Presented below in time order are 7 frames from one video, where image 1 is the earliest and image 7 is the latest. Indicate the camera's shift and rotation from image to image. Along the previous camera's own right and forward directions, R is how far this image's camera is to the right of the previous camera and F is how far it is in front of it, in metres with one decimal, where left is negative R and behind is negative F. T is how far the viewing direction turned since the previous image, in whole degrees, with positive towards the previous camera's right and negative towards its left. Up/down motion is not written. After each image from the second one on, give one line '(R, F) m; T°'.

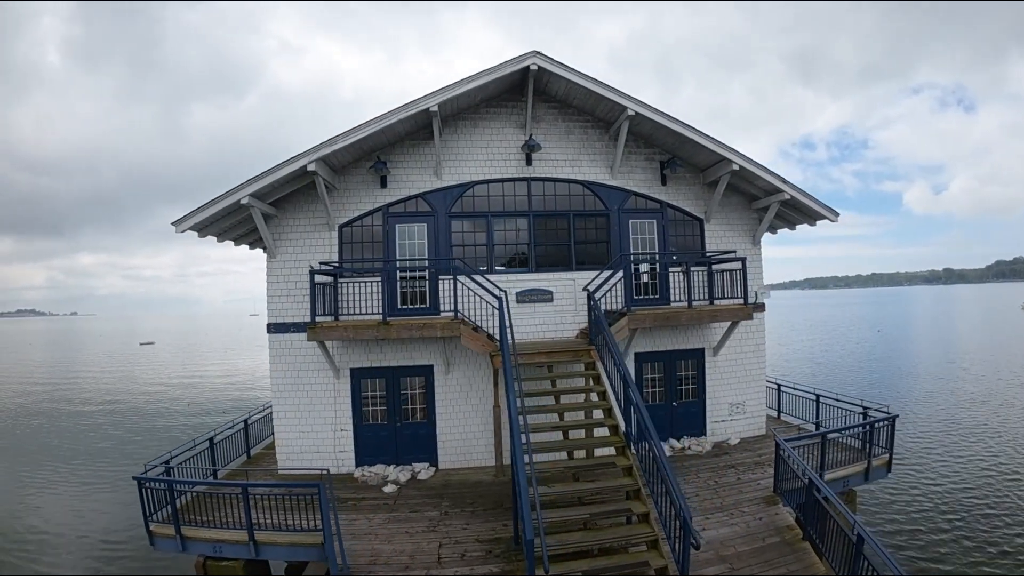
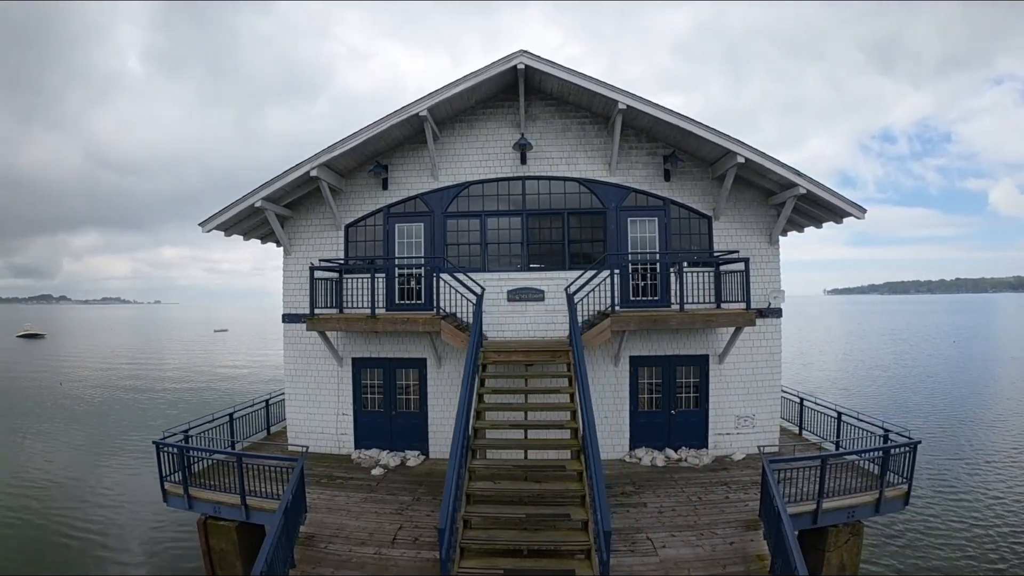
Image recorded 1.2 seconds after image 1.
(+1.8, 0.0) m; -9°
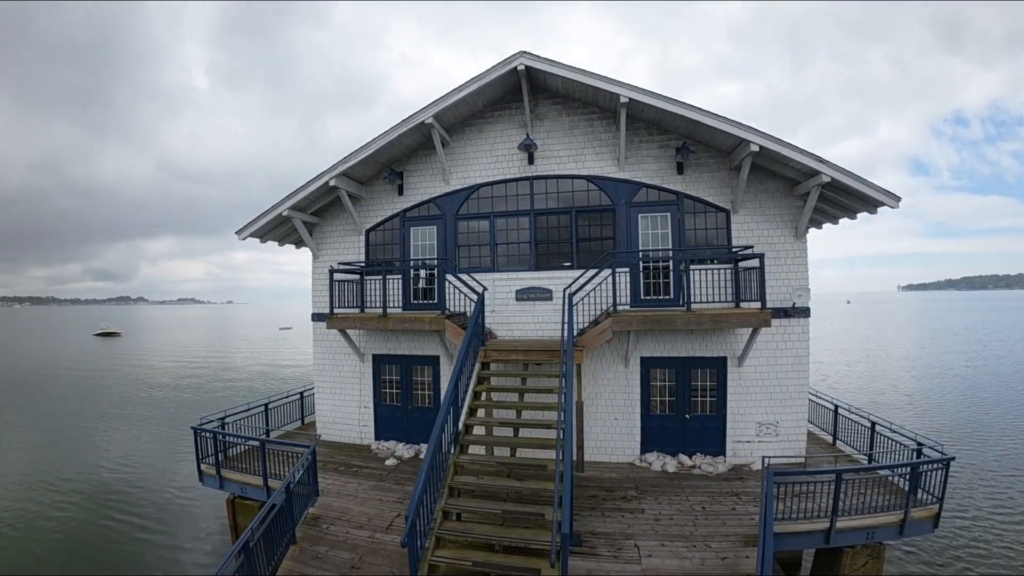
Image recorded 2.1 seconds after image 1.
(+1.2, 0.0) m; -8°
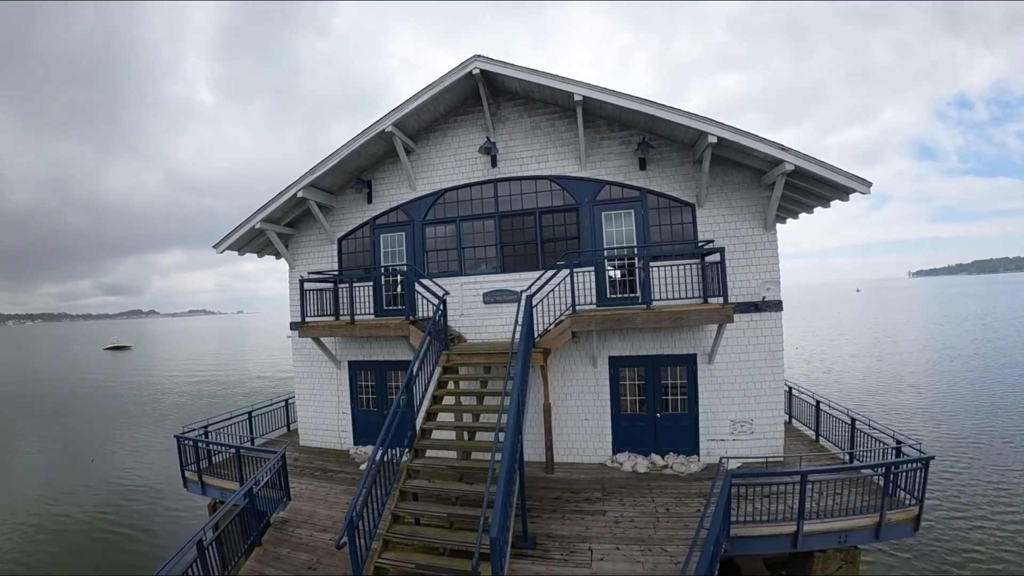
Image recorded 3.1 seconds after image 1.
(+1.2, 0.0) m; -3°
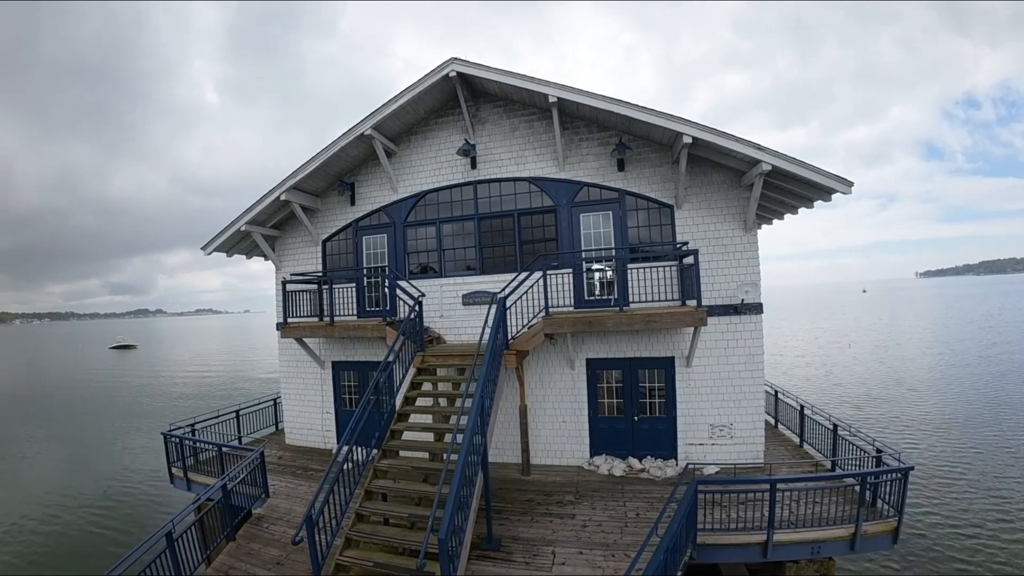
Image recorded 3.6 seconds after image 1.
(+0.7, 0.0) m; -2°
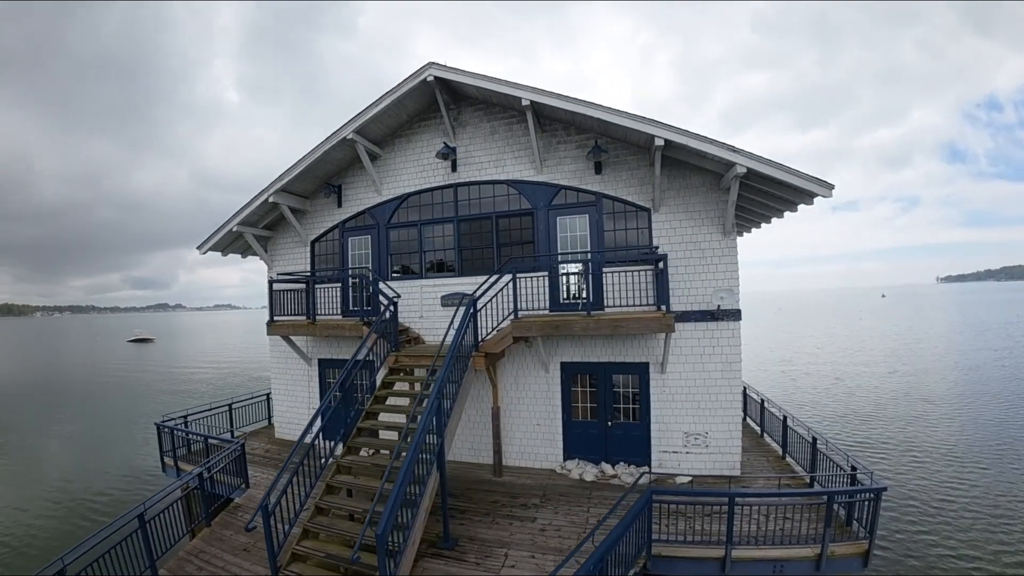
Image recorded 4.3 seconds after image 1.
(+1.0, 0.0) m; -3°
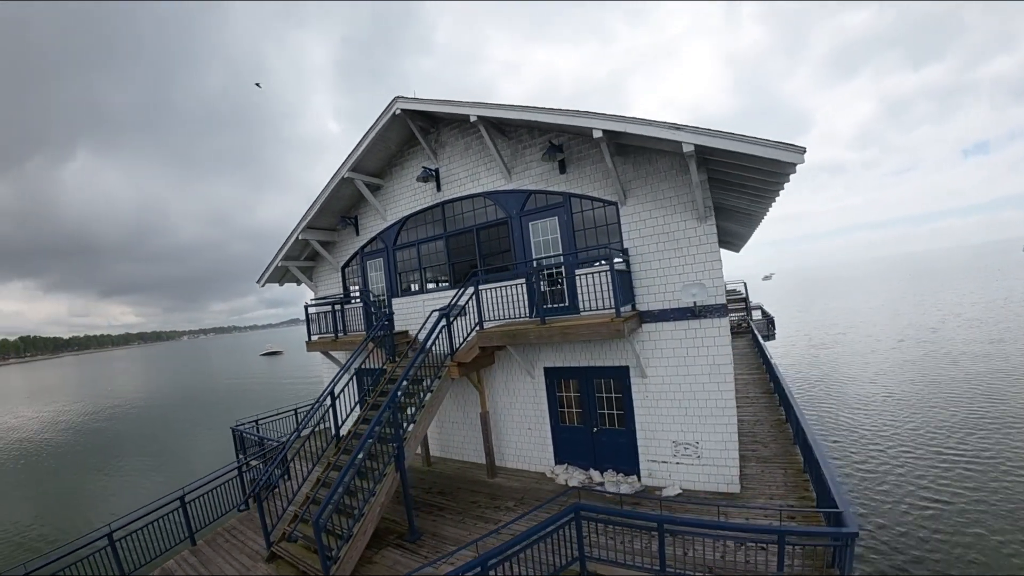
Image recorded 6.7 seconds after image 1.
(+3.0, +0.2) m; -15°
